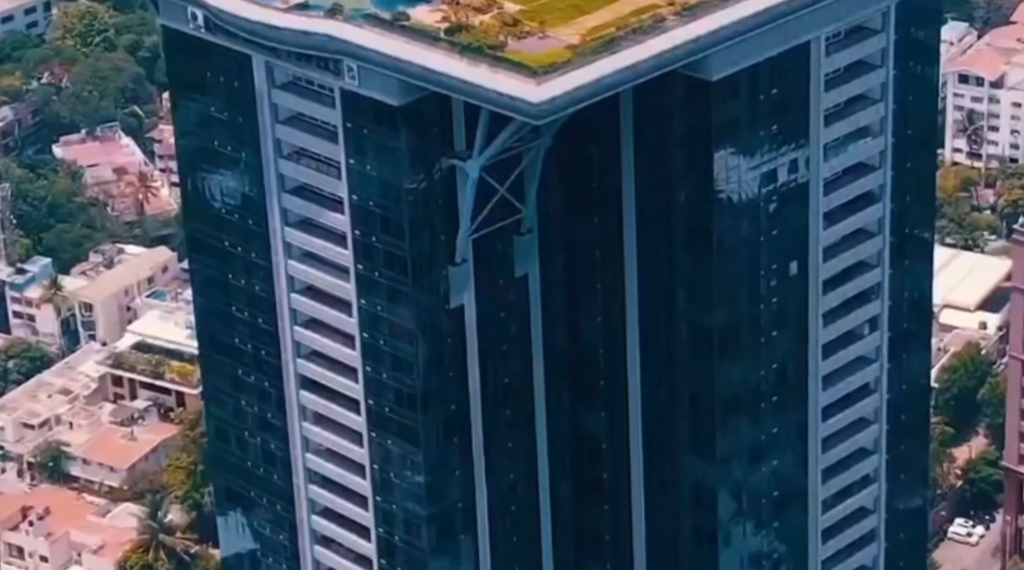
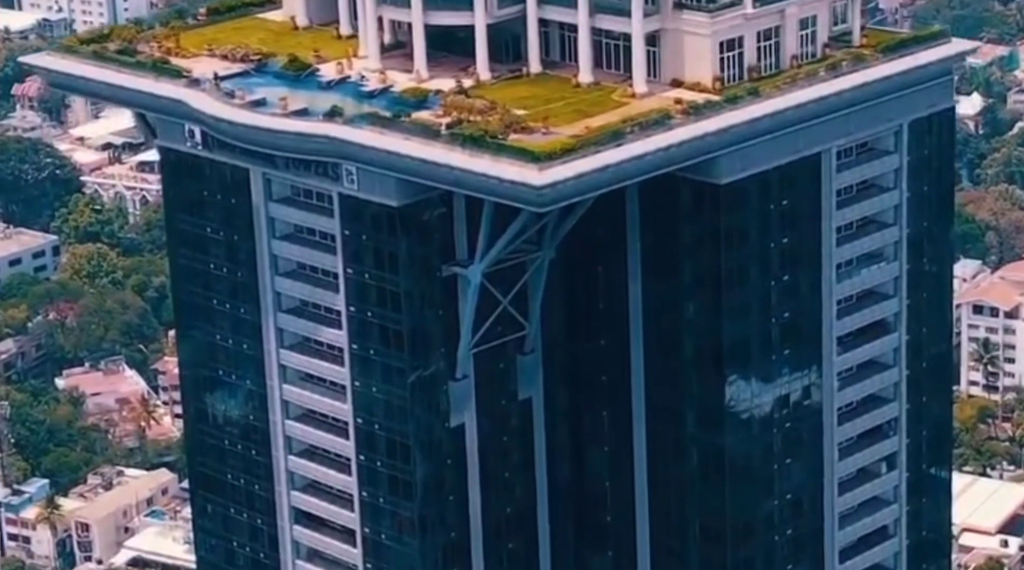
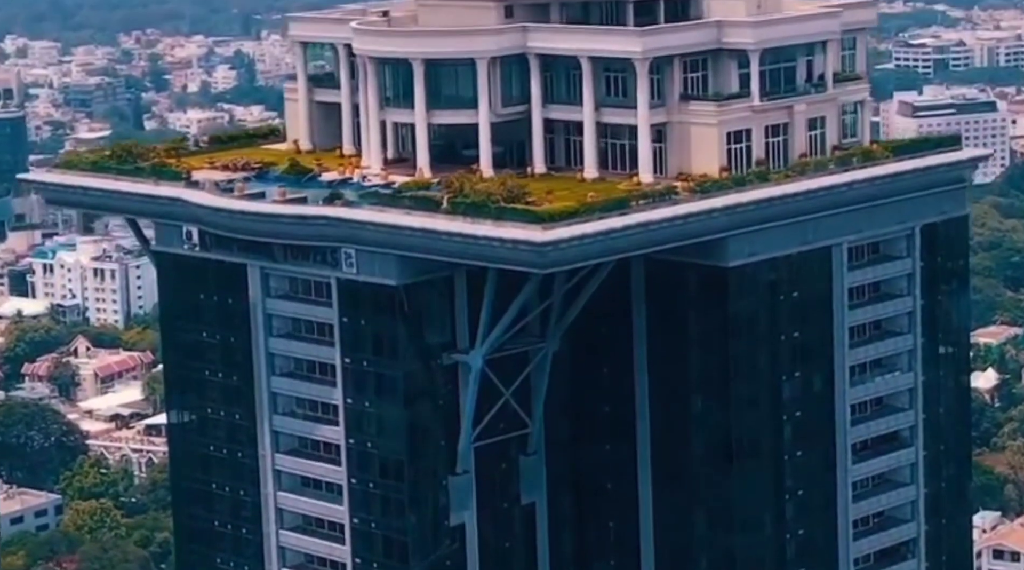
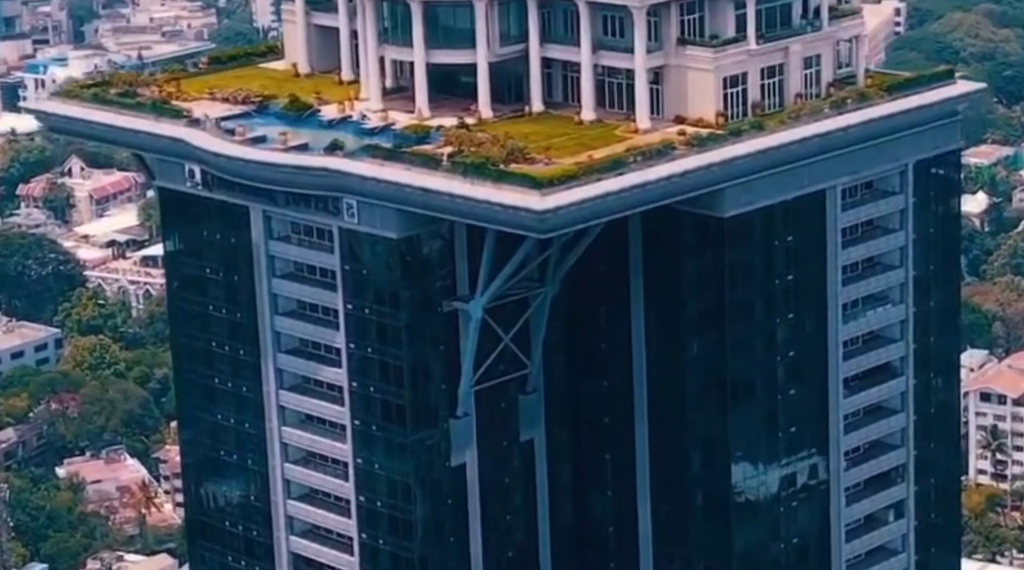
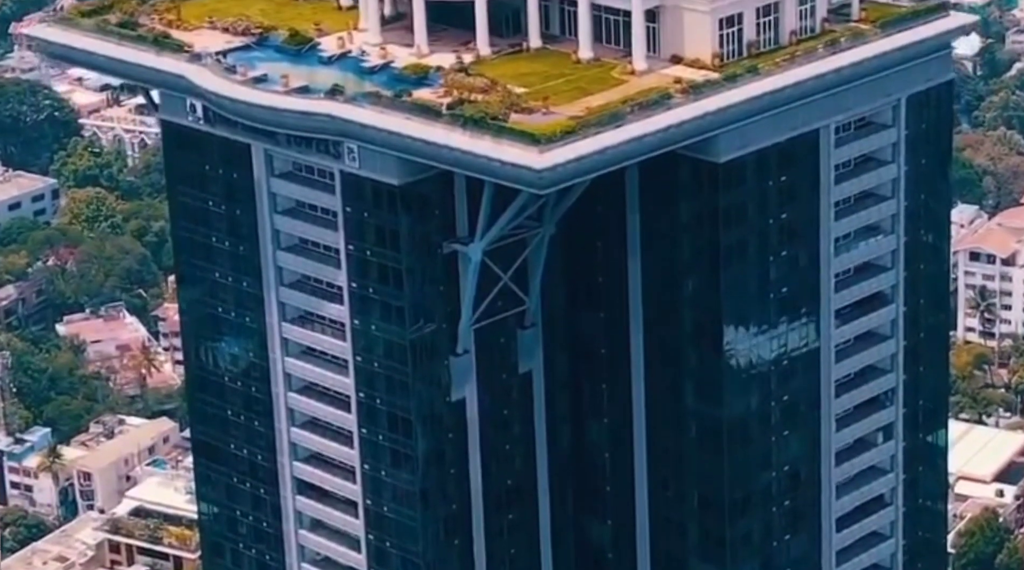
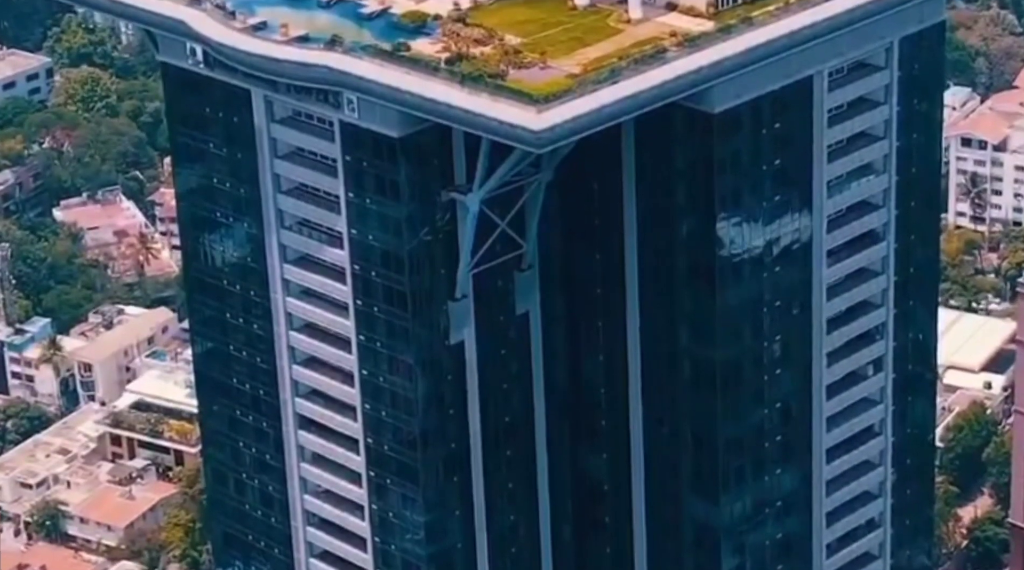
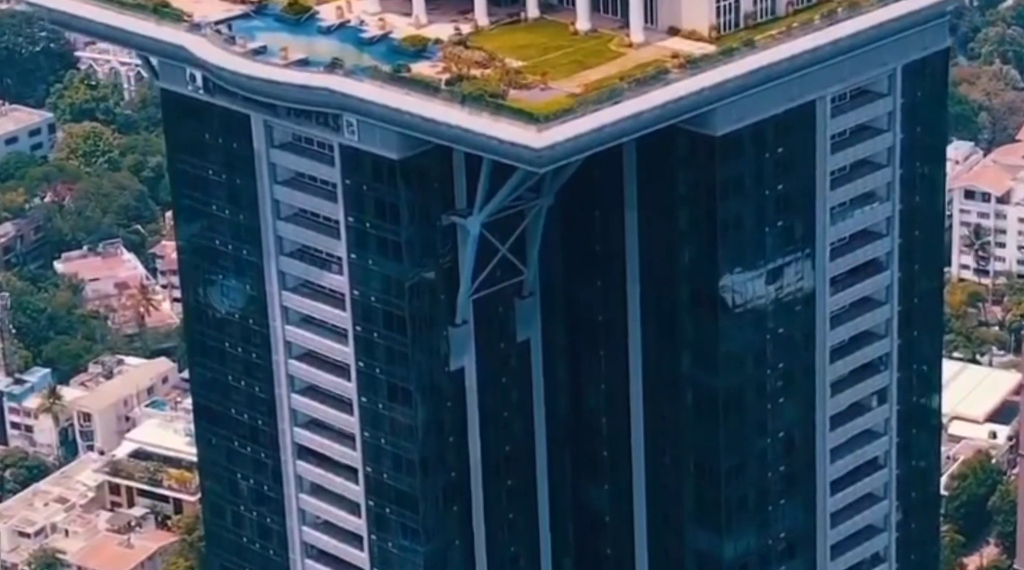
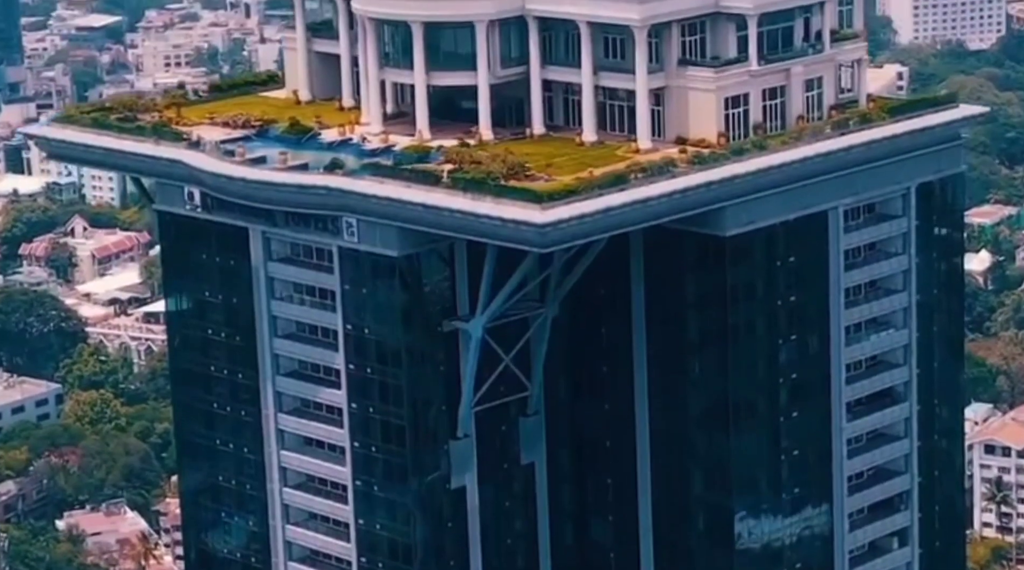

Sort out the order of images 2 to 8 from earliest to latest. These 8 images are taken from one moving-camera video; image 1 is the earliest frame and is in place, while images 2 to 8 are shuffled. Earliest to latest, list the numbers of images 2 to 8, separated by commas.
6, 7, 5, 2, 4, 8, 3
